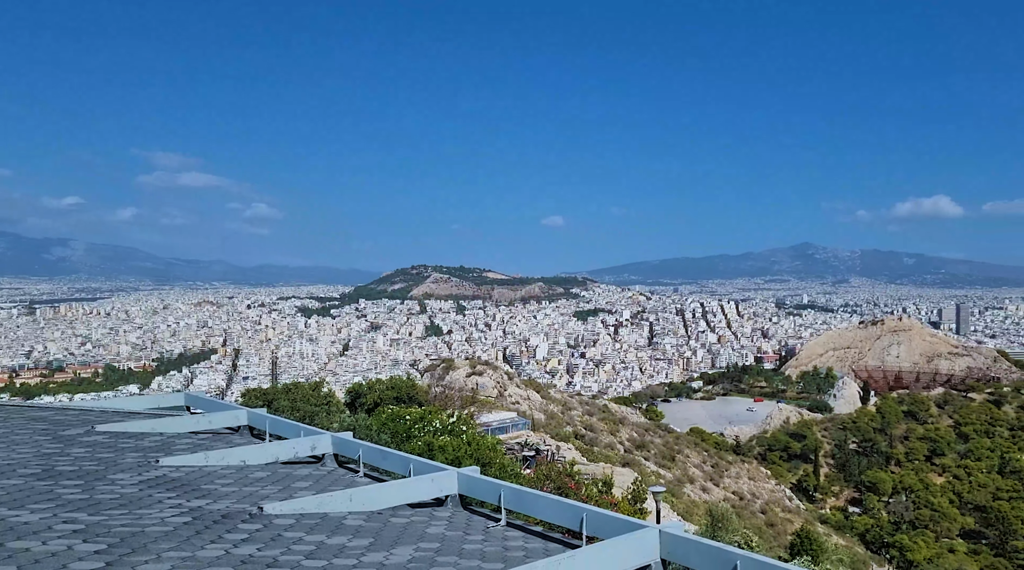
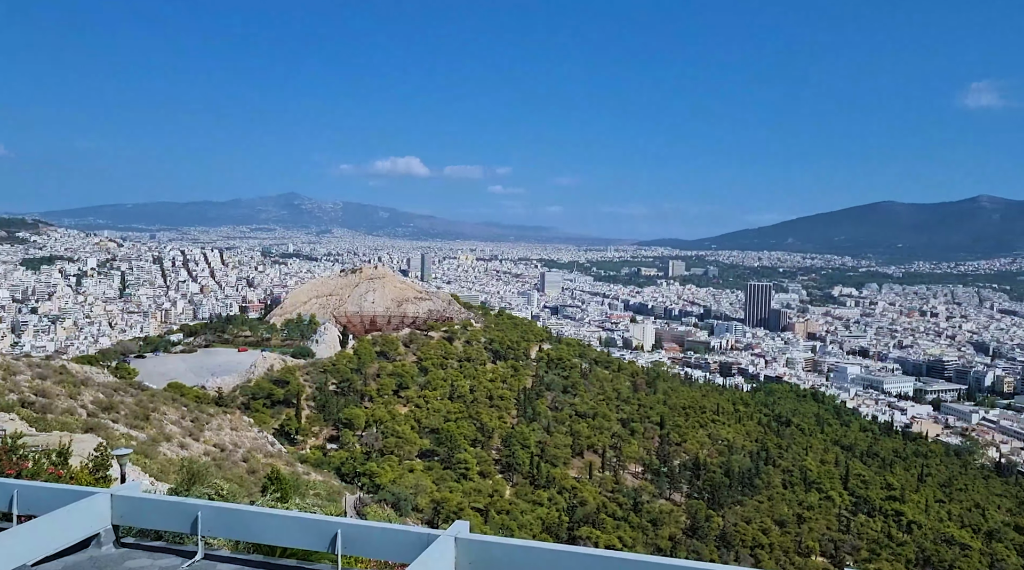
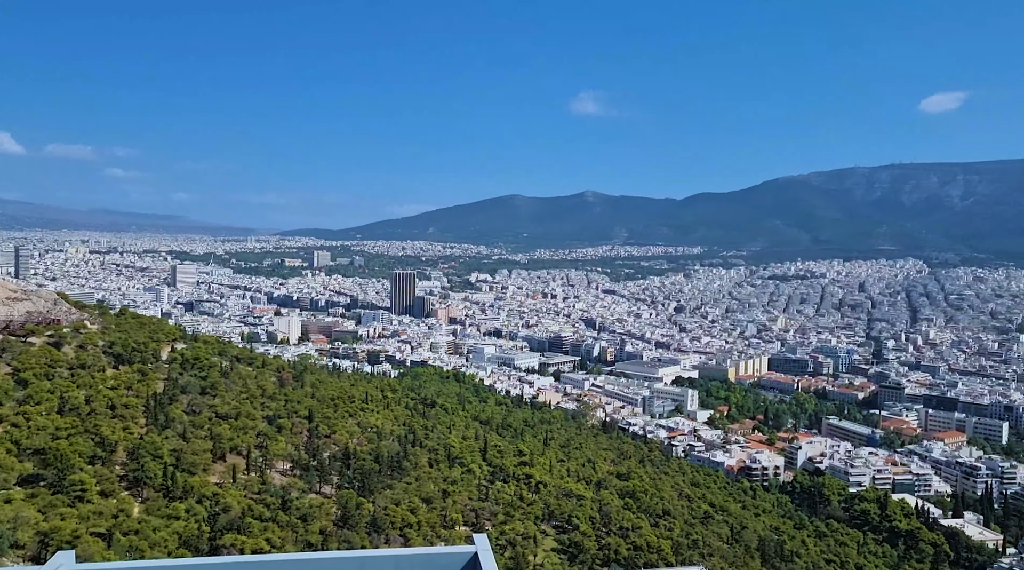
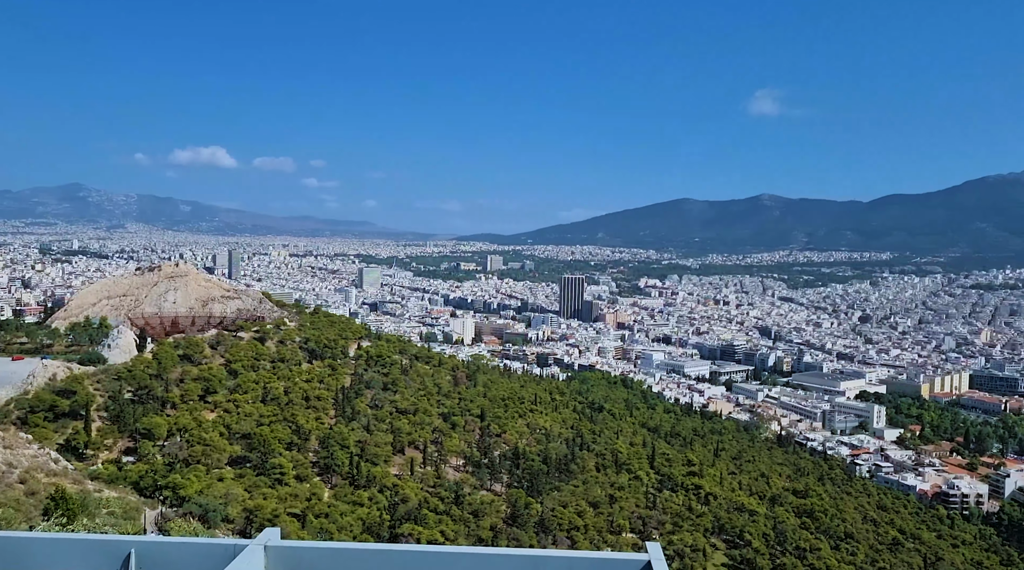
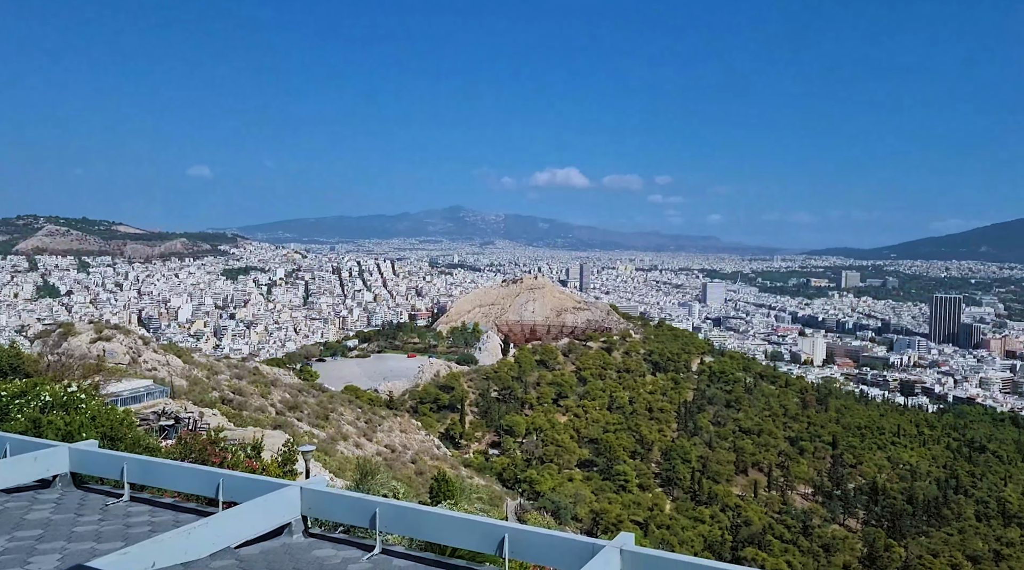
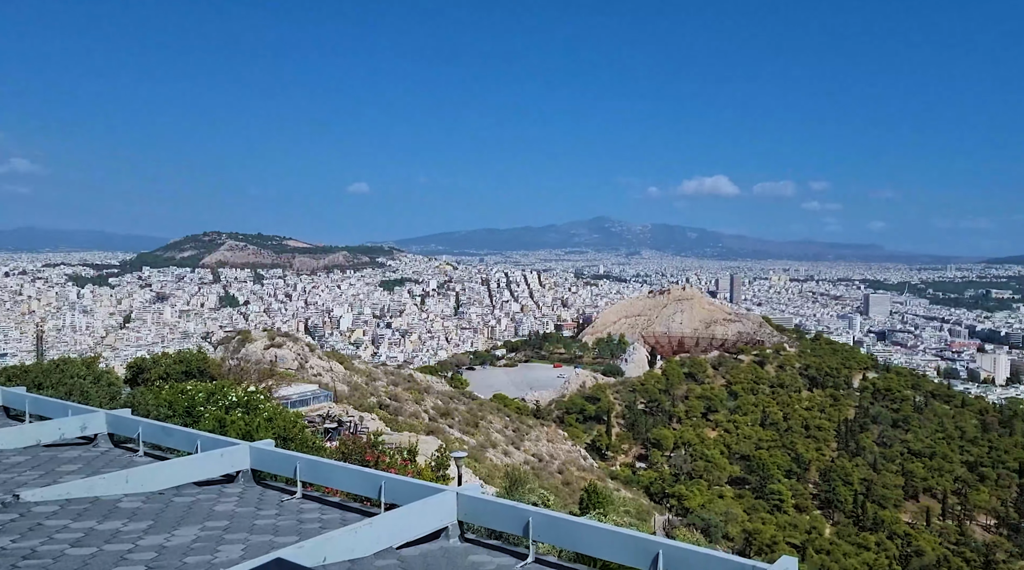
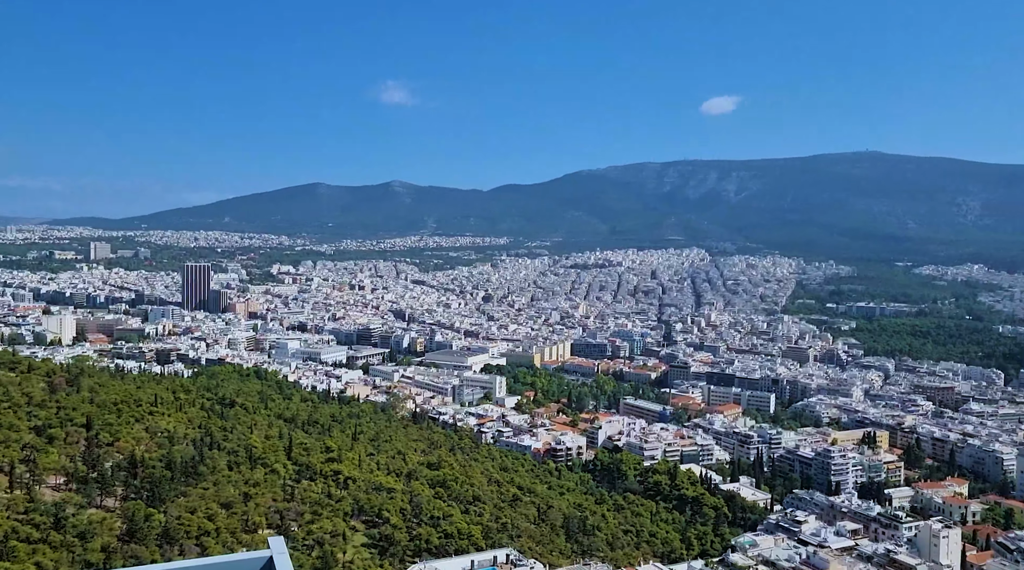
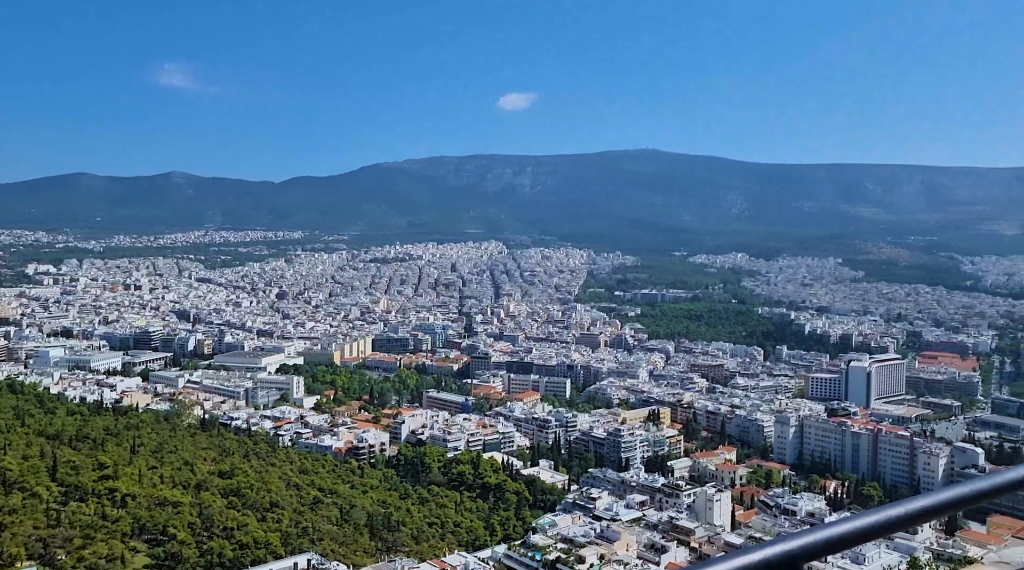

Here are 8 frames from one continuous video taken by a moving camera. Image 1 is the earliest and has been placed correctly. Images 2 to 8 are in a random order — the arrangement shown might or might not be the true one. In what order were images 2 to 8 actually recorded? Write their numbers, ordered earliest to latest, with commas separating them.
6, 5, 2, 4, 3, 7, 8
